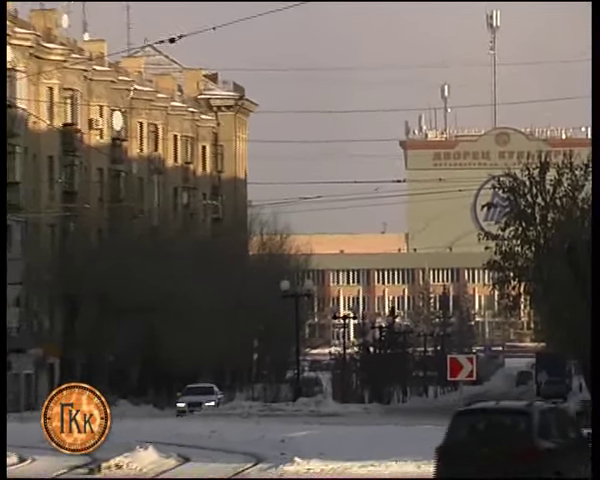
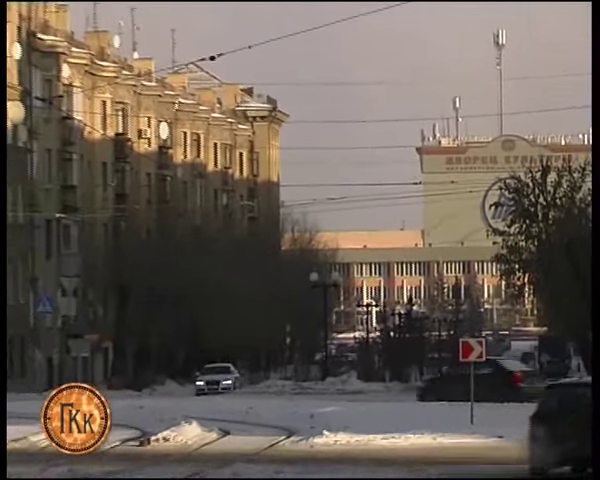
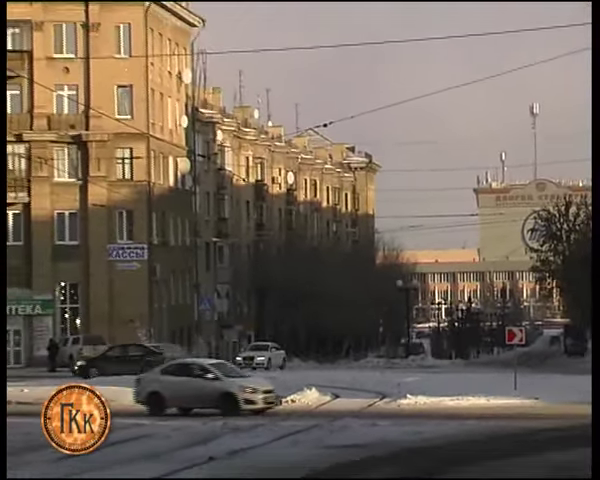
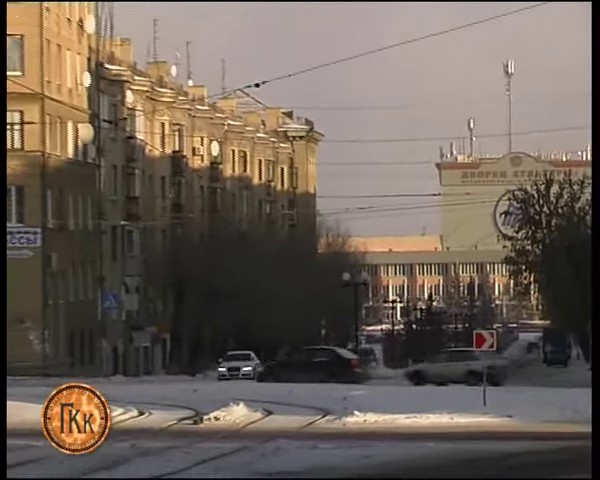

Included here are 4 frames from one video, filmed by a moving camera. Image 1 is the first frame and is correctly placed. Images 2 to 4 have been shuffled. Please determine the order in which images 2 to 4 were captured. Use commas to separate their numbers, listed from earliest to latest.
2, 4, 3
